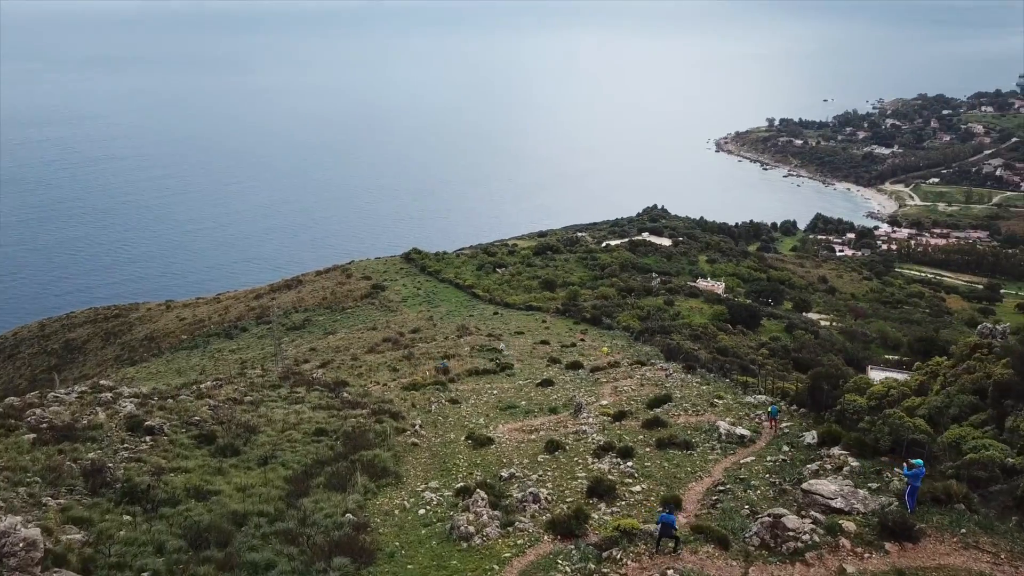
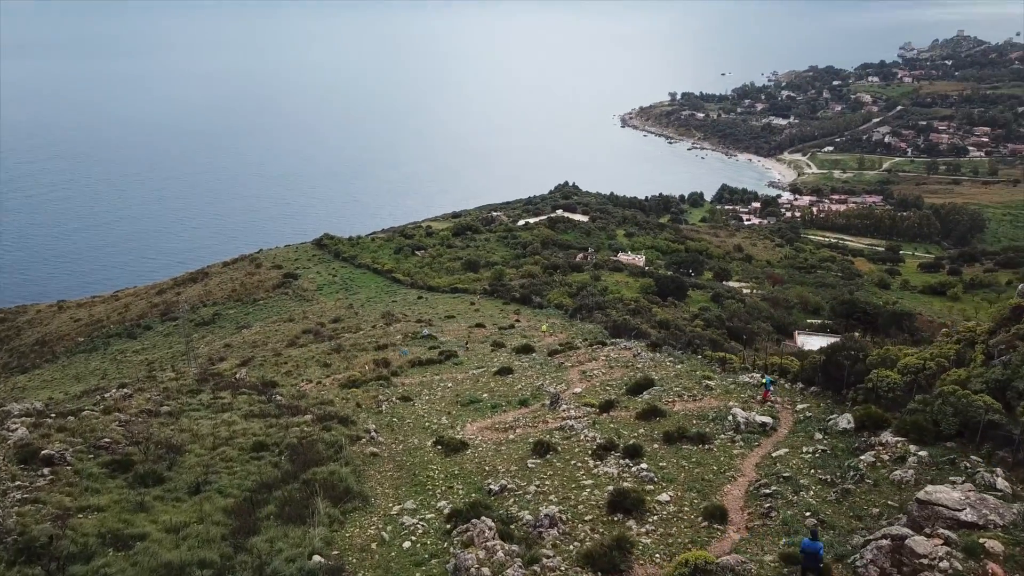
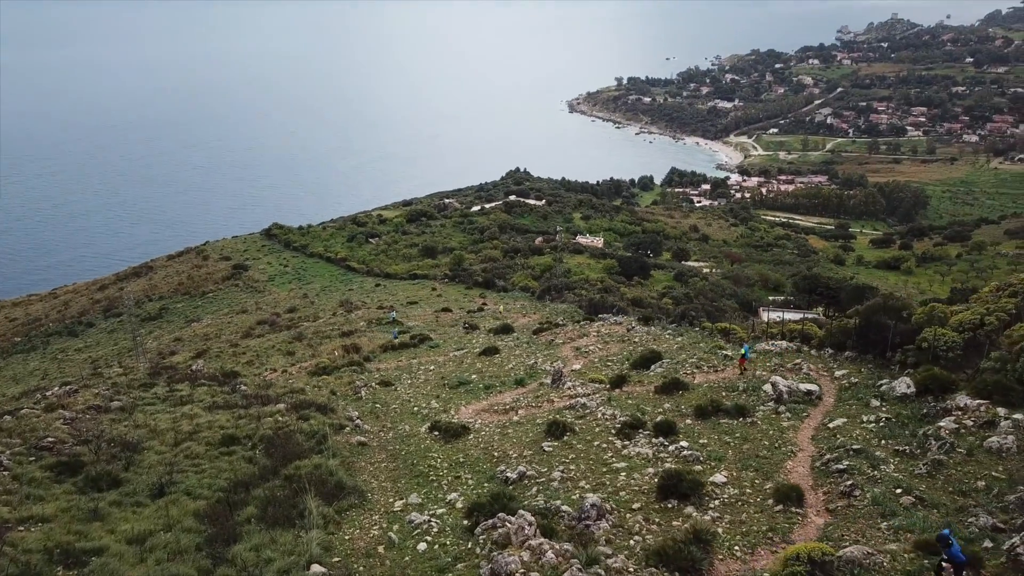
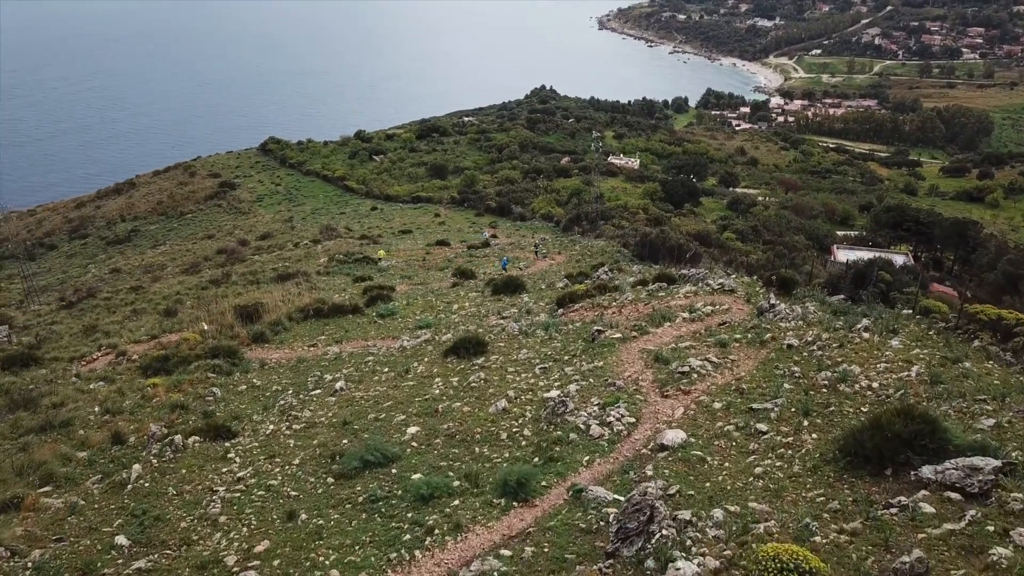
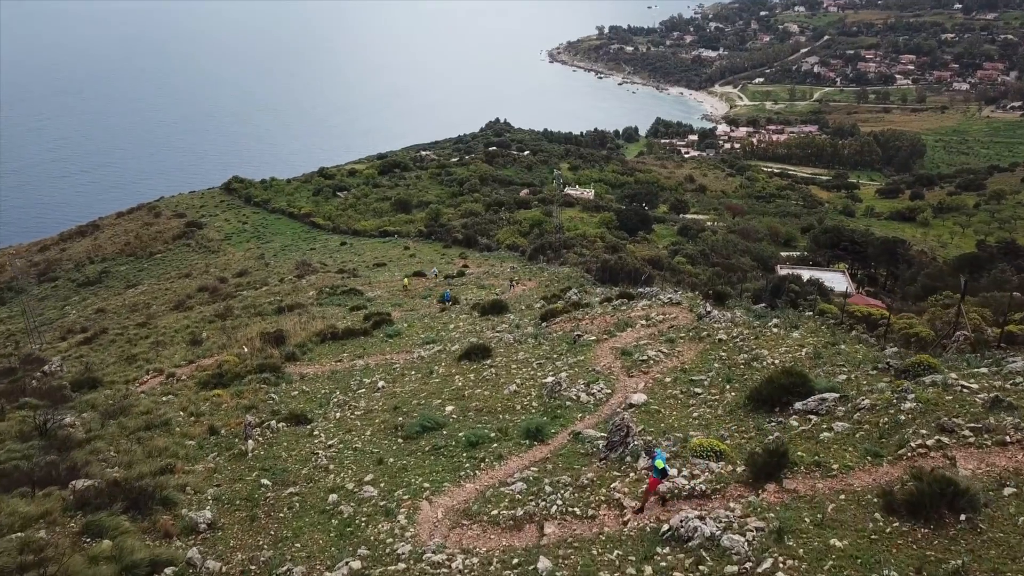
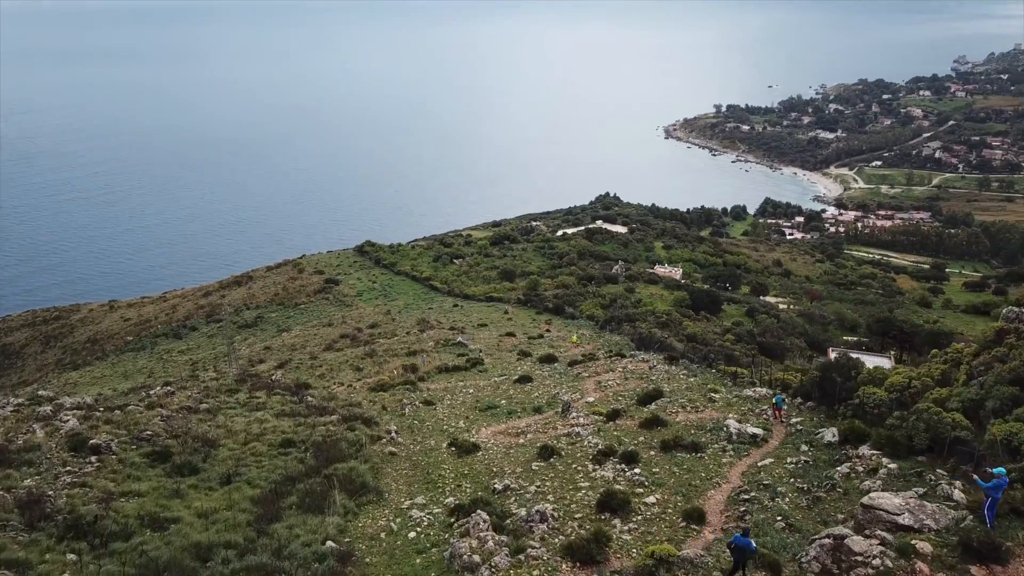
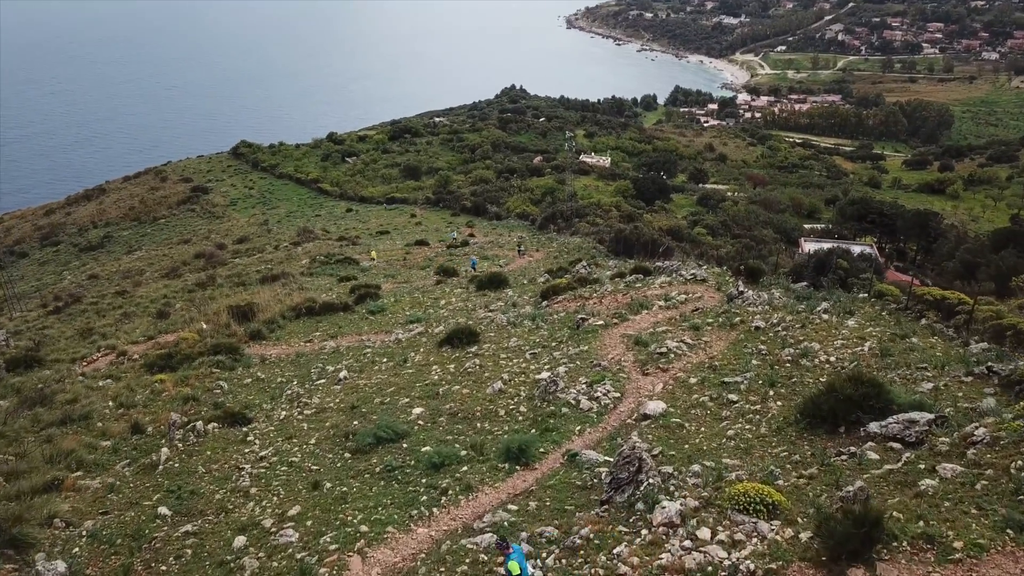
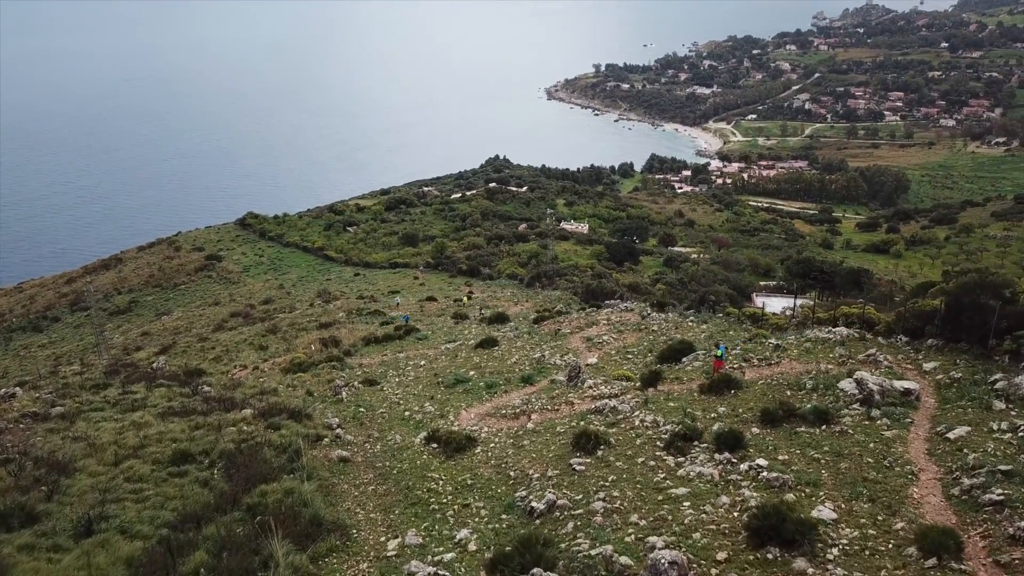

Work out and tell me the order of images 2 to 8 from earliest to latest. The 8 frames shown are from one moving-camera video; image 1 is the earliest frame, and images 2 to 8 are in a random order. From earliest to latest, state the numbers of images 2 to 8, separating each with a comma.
6, 2, 3, 8, 5, 7, 4
